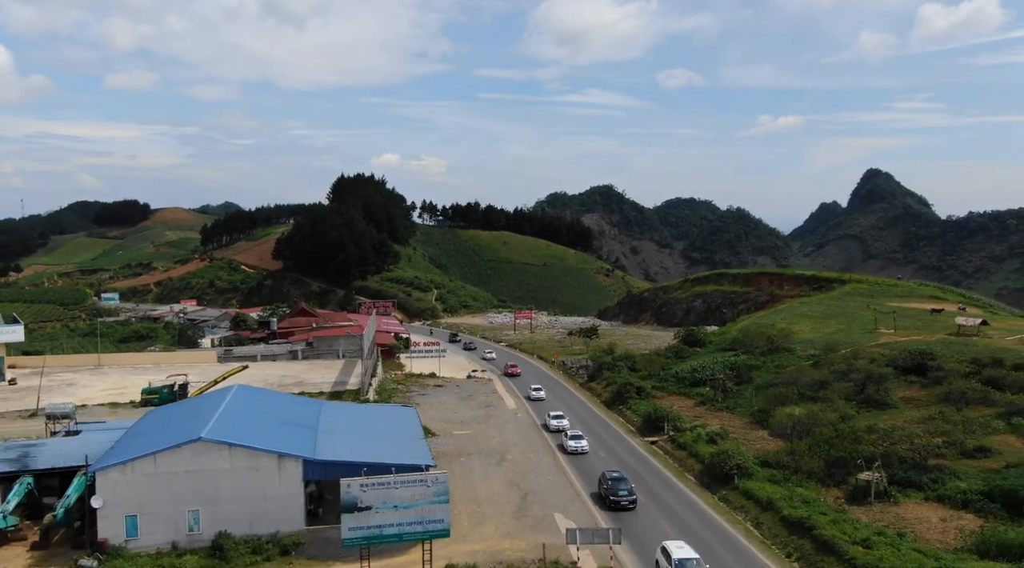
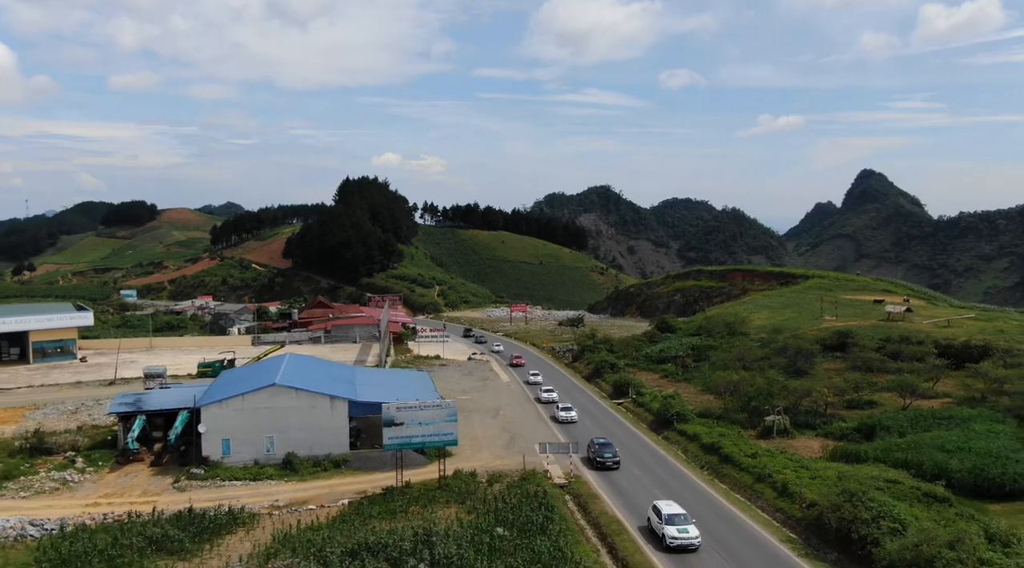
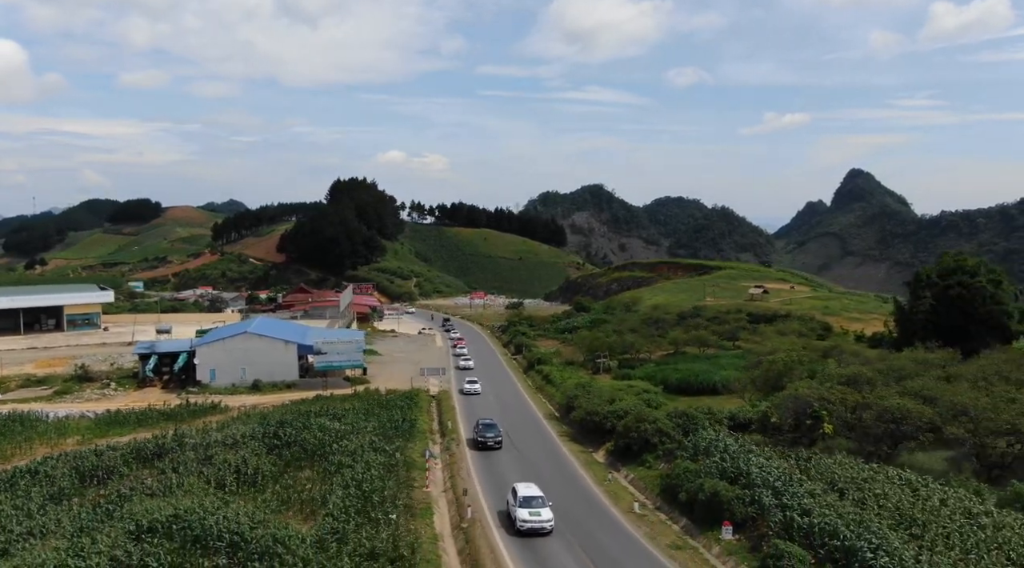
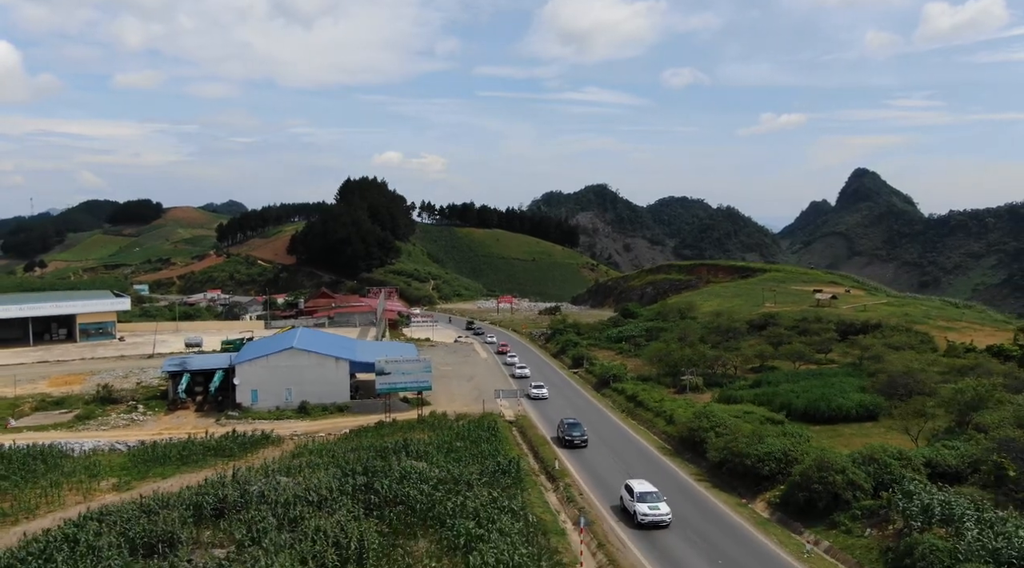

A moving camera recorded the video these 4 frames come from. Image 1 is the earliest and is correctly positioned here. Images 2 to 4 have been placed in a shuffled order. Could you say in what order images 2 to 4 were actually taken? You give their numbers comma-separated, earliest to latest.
2, 4, 3
